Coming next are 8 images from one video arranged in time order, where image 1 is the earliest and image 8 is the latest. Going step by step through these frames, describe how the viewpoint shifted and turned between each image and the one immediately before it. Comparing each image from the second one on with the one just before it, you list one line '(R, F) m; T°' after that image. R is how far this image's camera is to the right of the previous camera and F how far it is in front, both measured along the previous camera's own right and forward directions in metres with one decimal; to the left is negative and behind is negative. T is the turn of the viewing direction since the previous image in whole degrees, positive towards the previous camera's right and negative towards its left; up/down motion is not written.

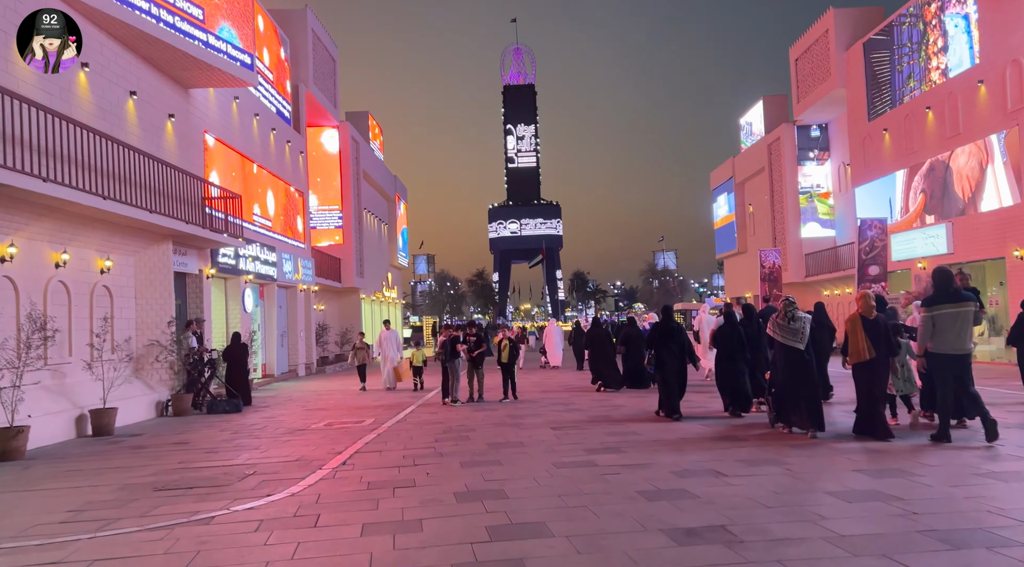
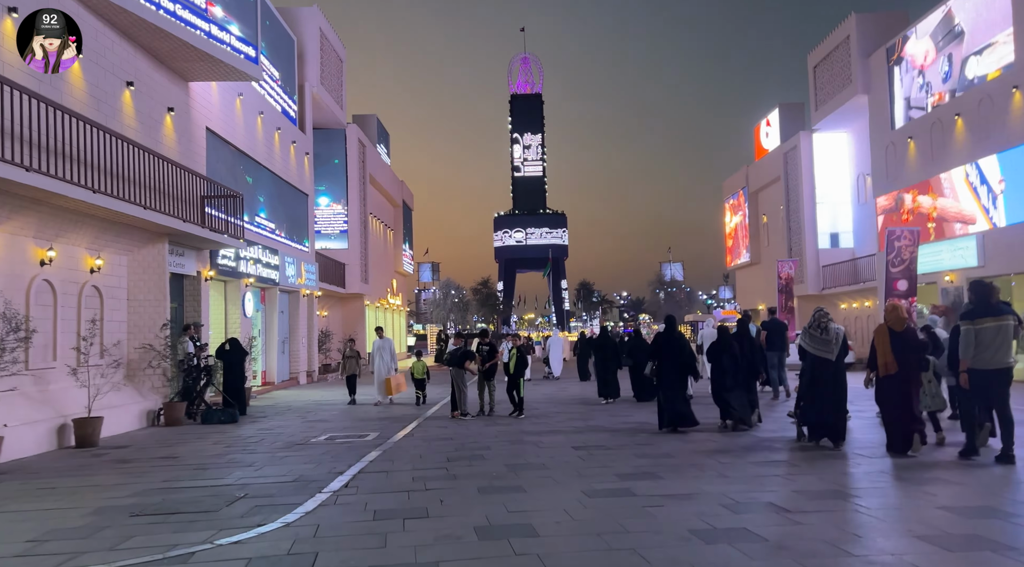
(-0.2, +1.0) m; 0°
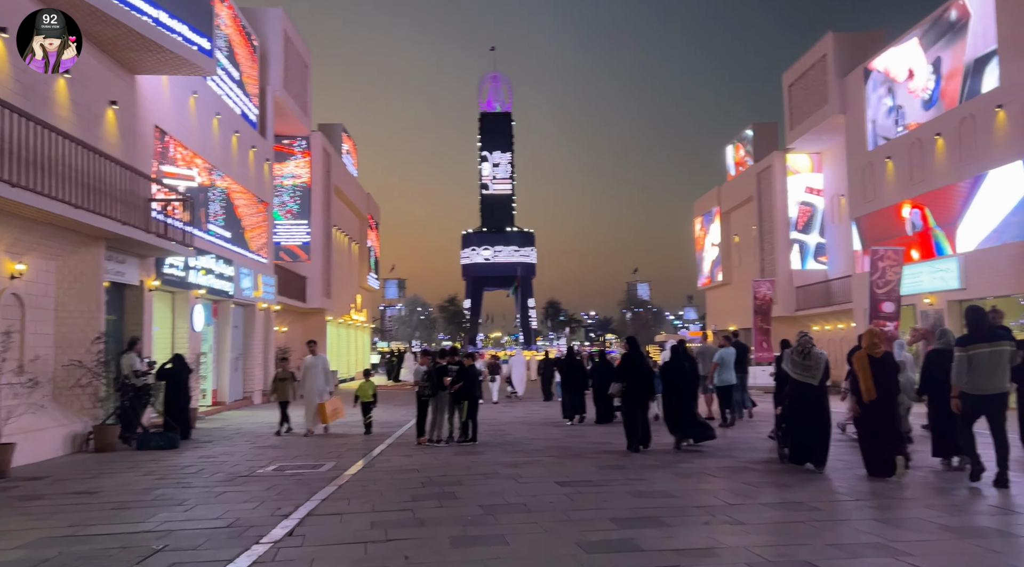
(-0.1, +1.3) m; +2°
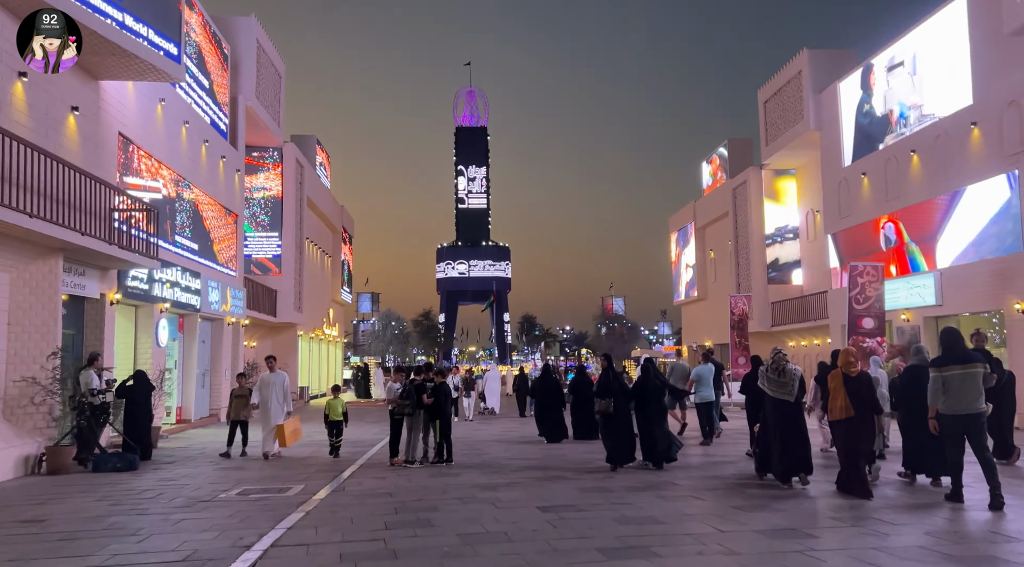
(0.0, +0.5) m; +2°
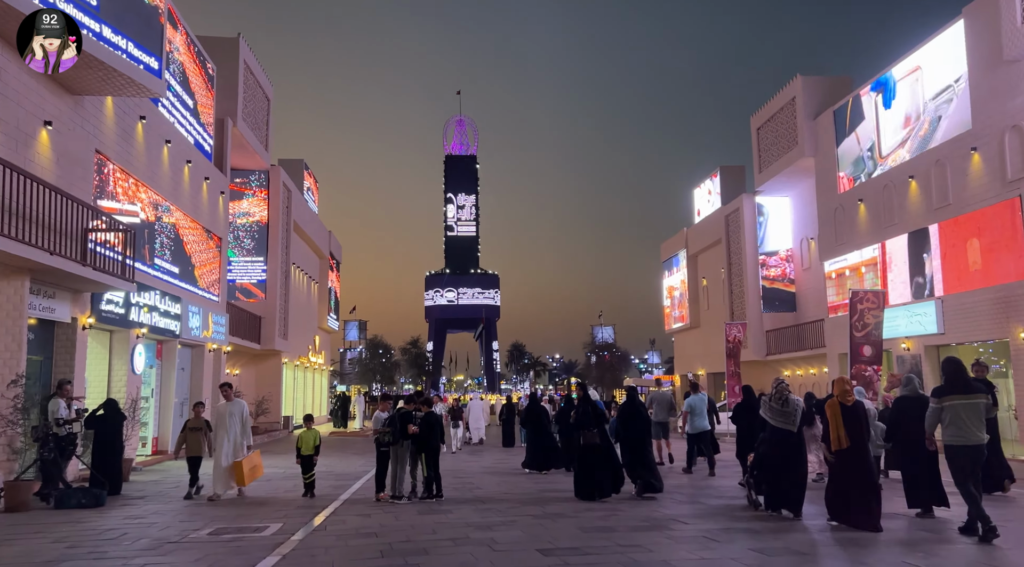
(-0.1, +0.7) m; +1°
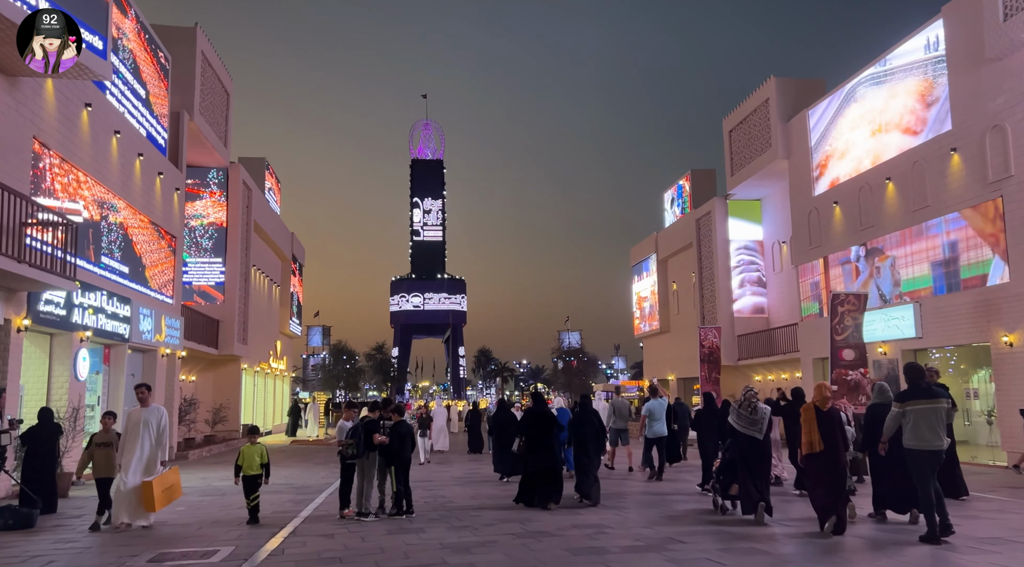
(-0.1, +1.0) m; +2°
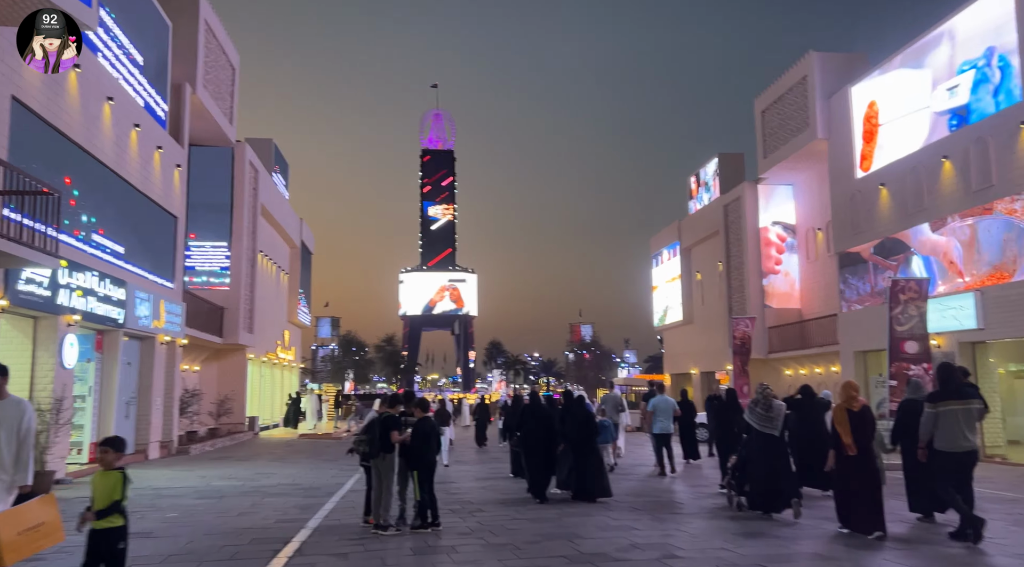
(-0.4, +1.6) m; -1°
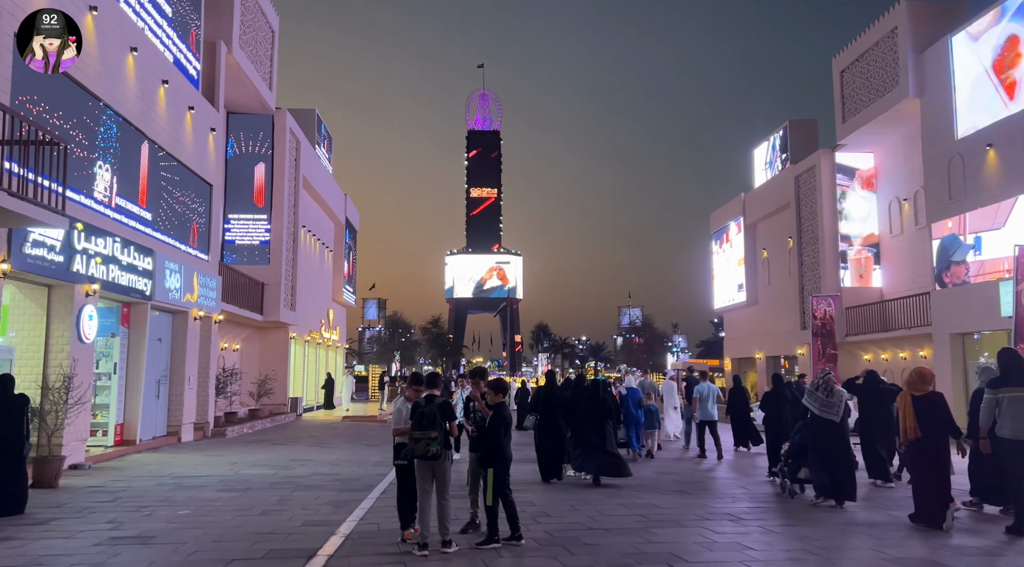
(-0.3, +1.8) m; -3°
